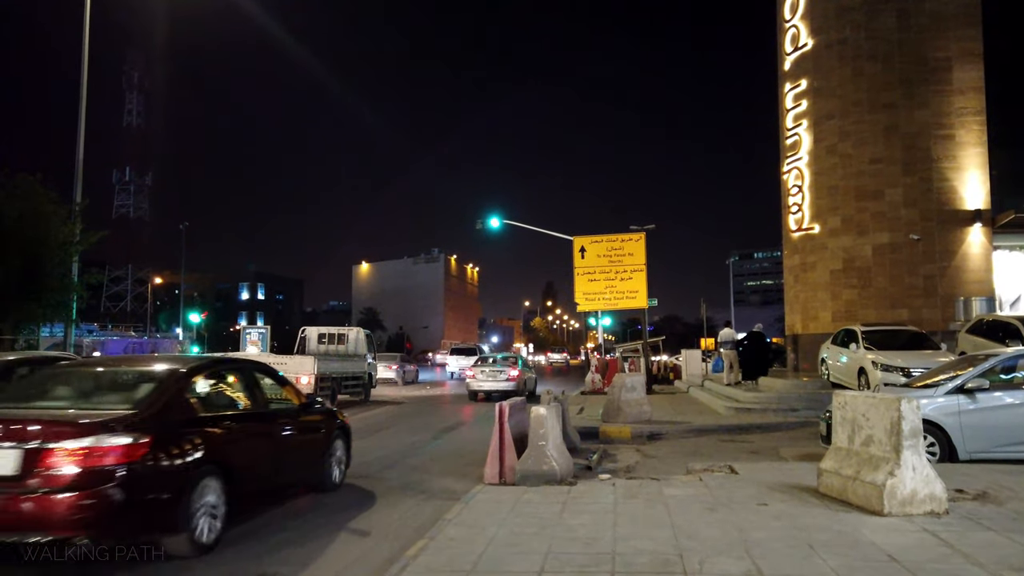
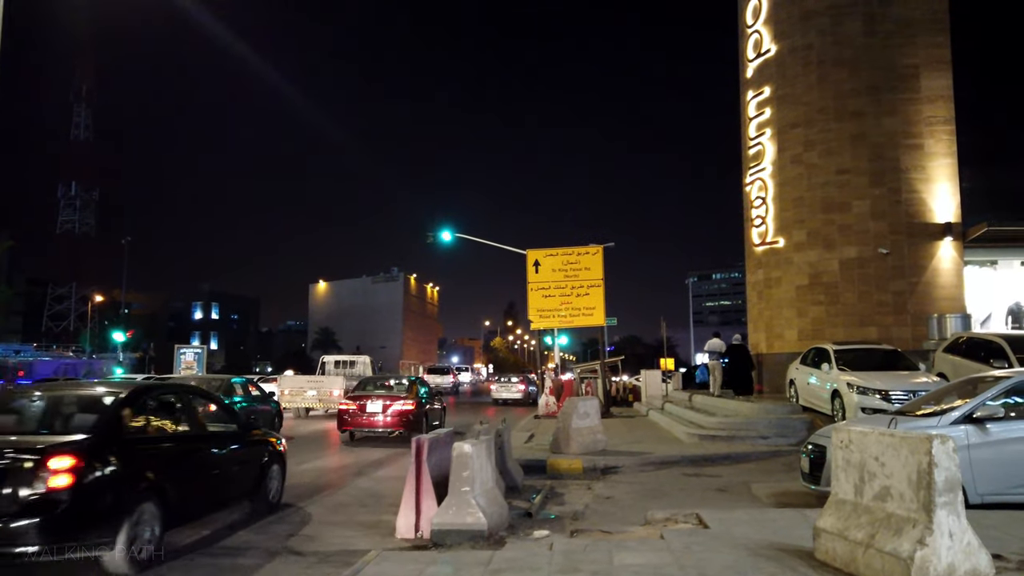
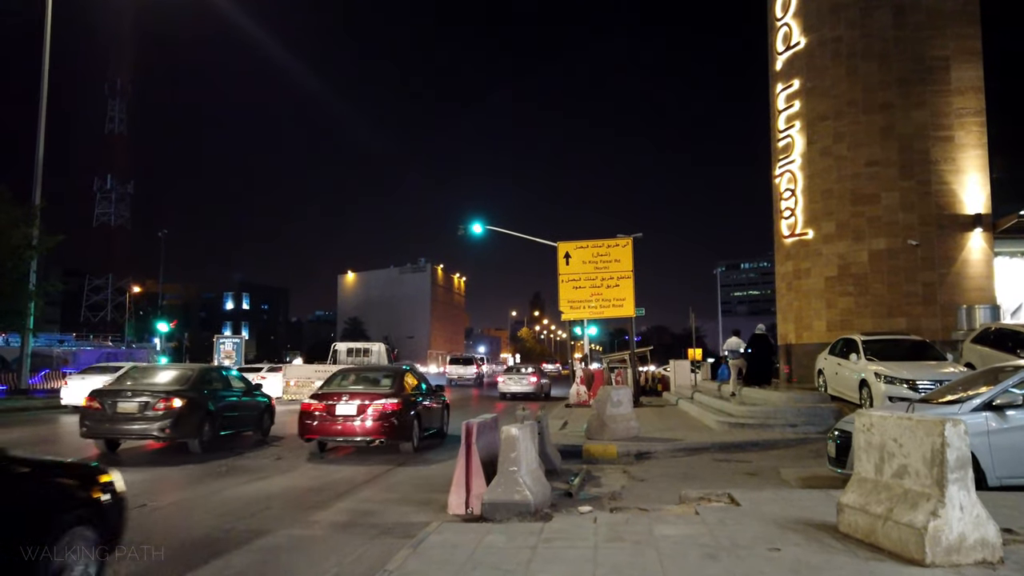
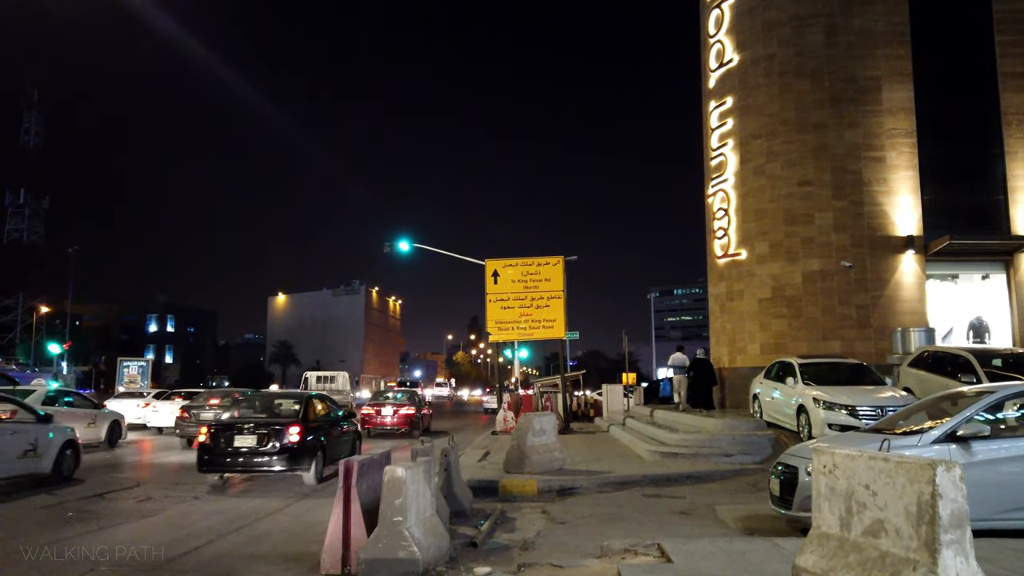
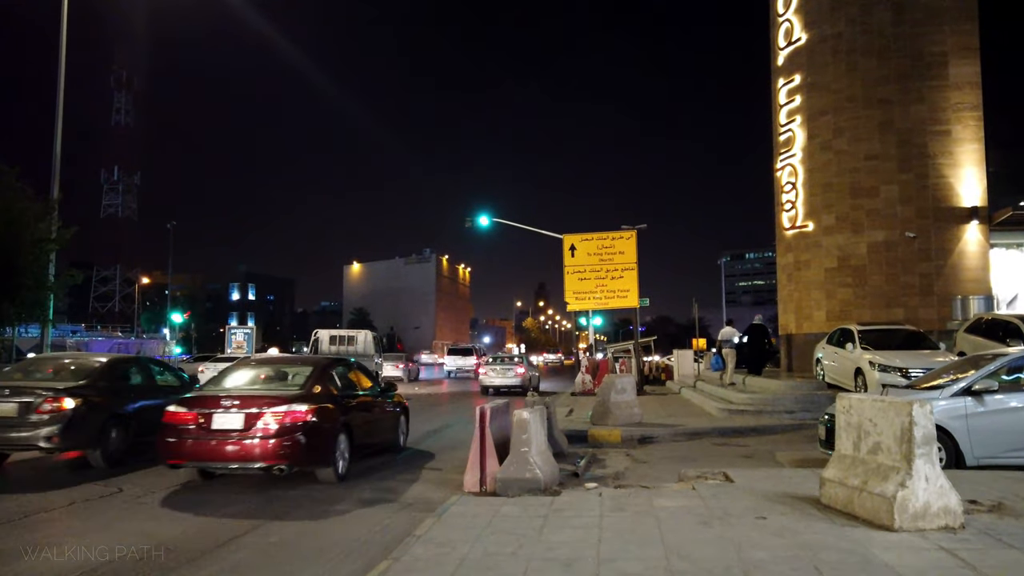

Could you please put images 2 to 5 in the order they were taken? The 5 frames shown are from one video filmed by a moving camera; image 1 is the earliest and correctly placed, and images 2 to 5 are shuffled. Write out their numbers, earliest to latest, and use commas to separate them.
5, 3, 2, 4
